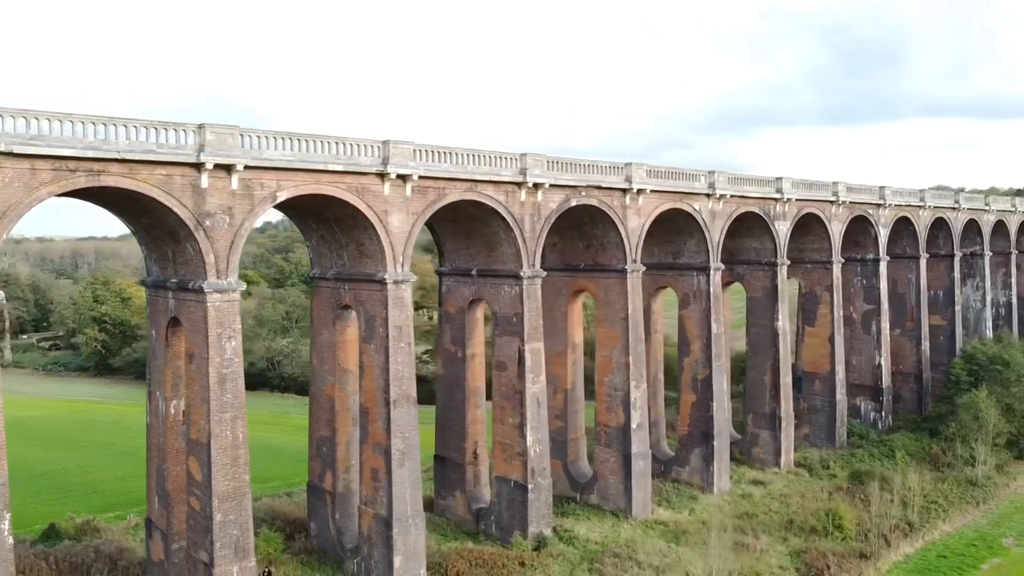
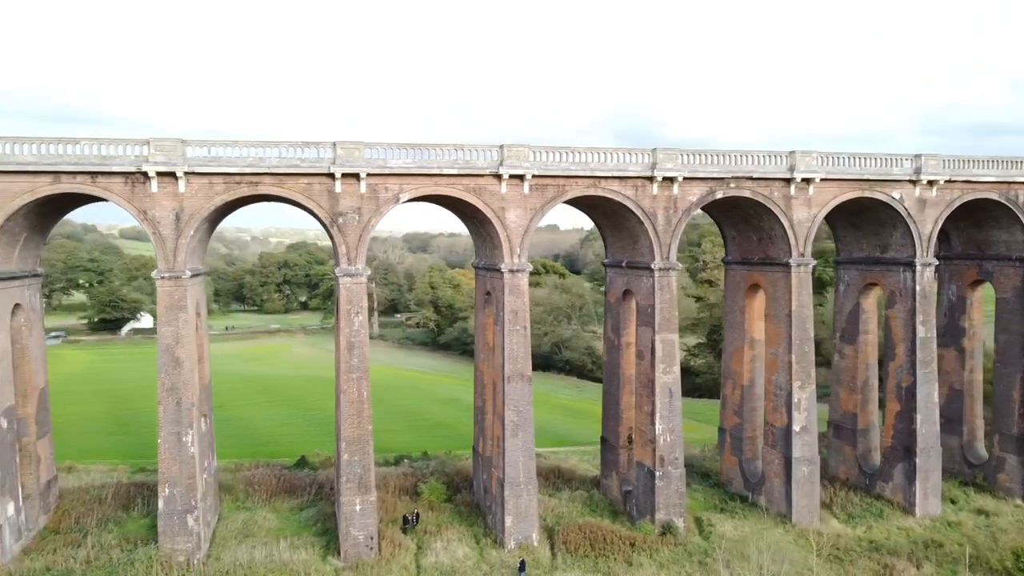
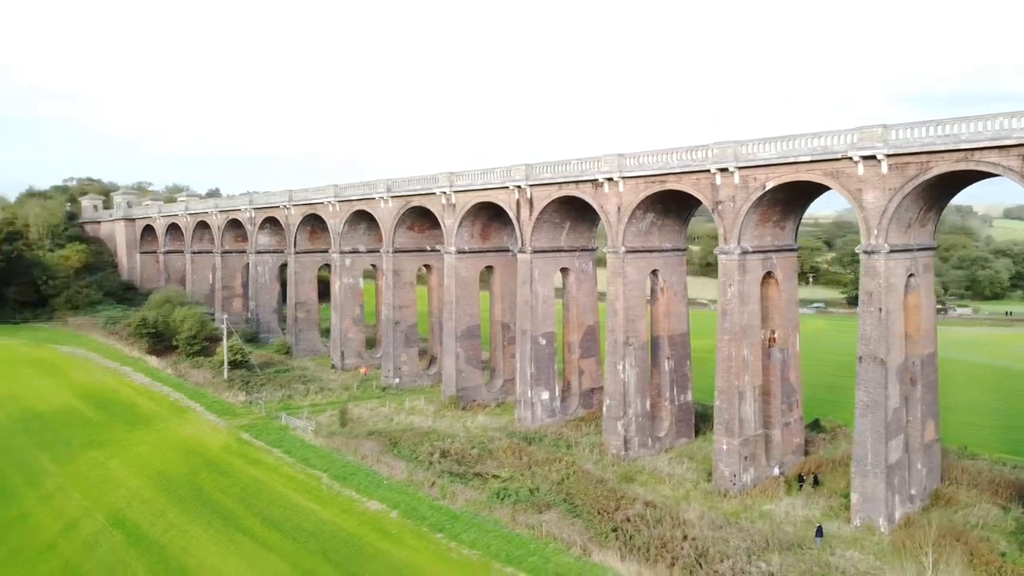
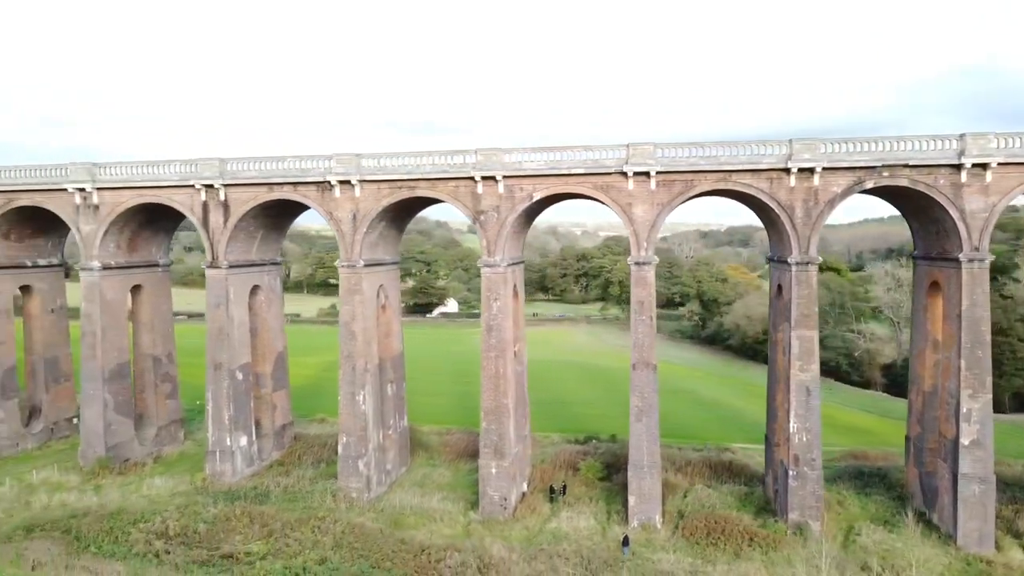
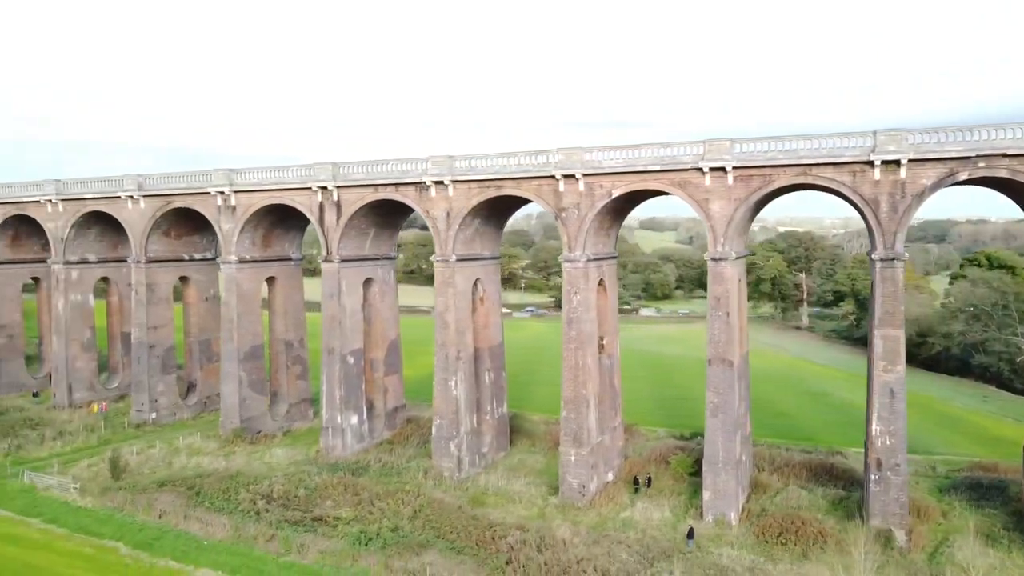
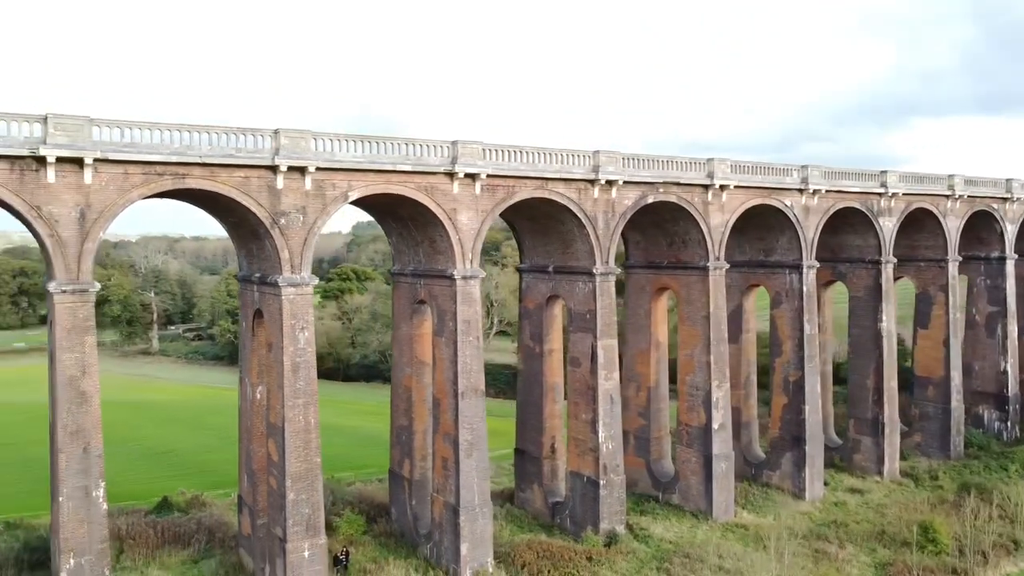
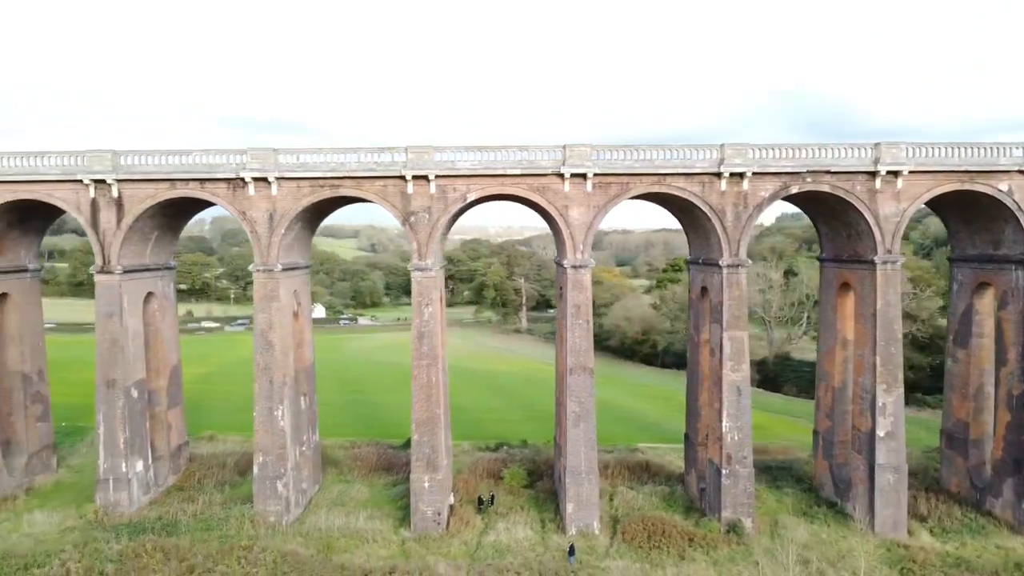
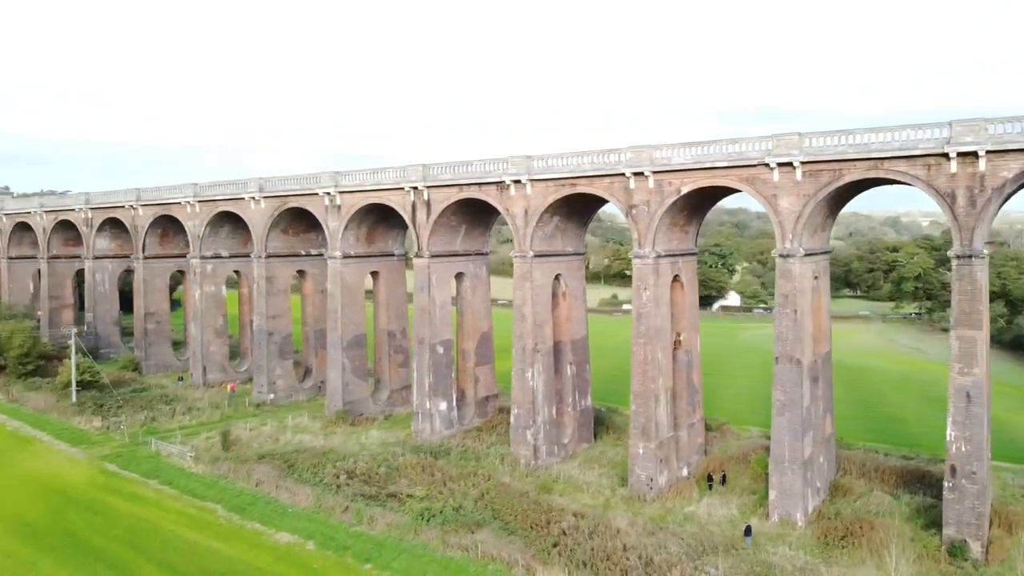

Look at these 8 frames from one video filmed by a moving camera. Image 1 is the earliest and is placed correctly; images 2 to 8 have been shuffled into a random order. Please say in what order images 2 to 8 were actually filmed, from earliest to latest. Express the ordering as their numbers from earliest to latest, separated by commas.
6, 2, 7, 4, 5, 8, 3
